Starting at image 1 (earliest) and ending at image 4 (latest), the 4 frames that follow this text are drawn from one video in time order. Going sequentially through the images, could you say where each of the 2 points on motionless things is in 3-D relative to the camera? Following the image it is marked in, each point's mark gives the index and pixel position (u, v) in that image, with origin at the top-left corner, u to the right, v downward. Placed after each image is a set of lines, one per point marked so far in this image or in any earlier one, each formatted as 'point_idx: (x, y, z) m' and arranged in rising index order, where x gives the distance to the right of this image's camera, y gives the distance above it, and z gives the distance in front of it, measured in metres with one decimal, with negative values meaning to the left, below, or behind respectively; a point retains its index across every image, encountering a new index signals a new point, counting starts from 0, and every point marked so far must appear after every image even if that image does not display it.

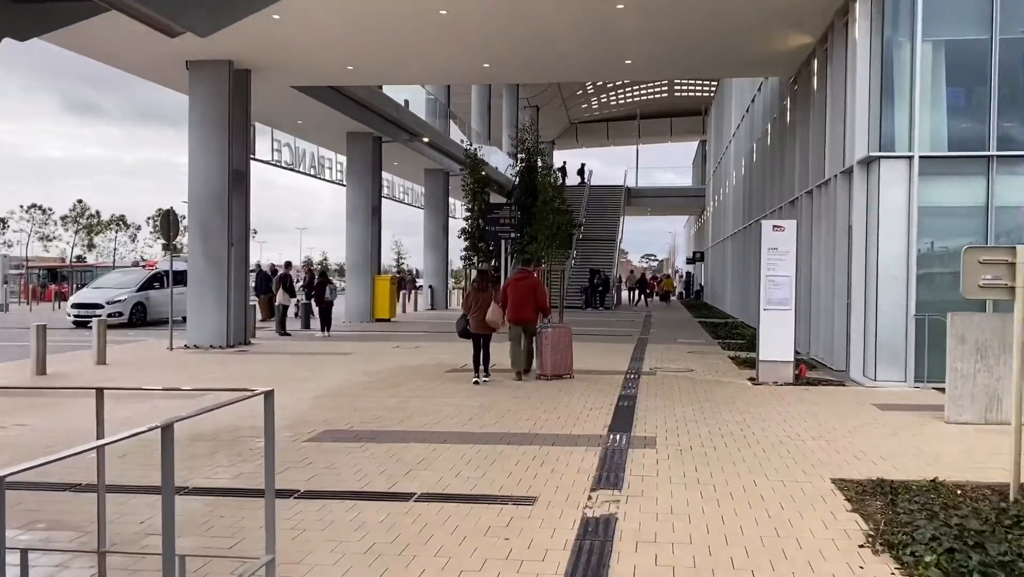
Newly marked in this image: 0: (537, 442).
0: (+0.2, -1.4, +7.6) m
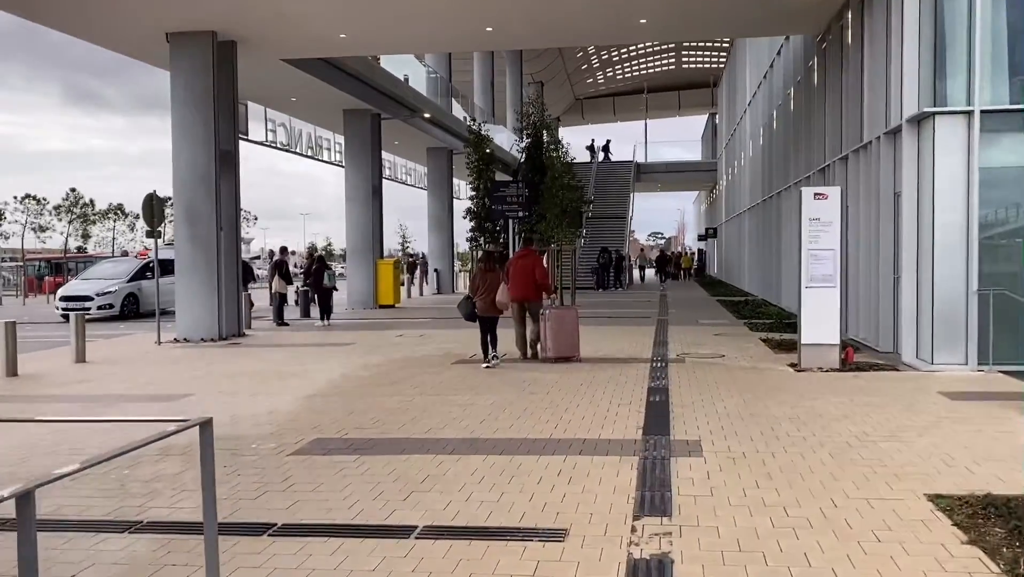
0: (+0.4, -1.2, +6.4) m
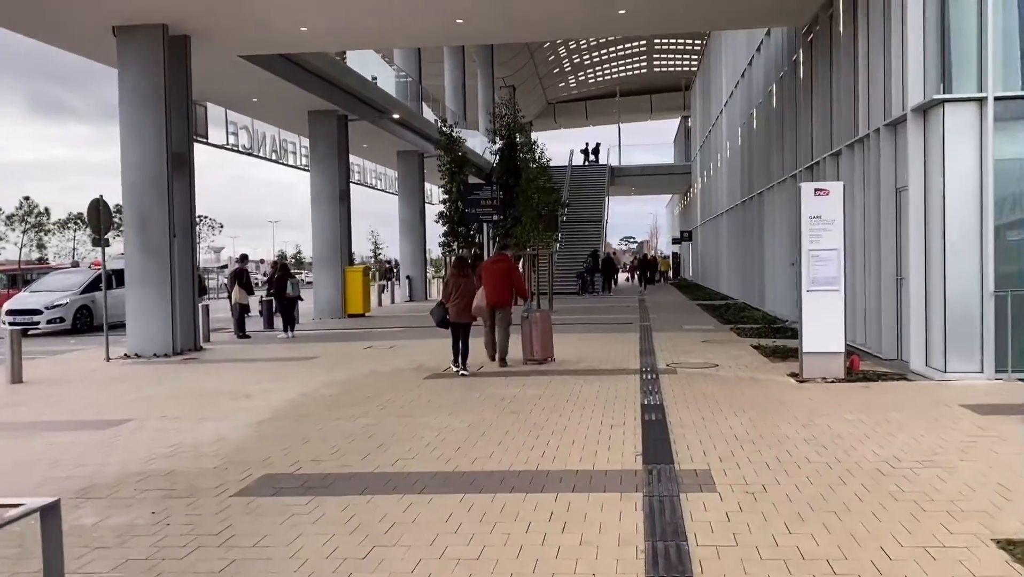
0: (+0.3, -1.3, +5.5) m
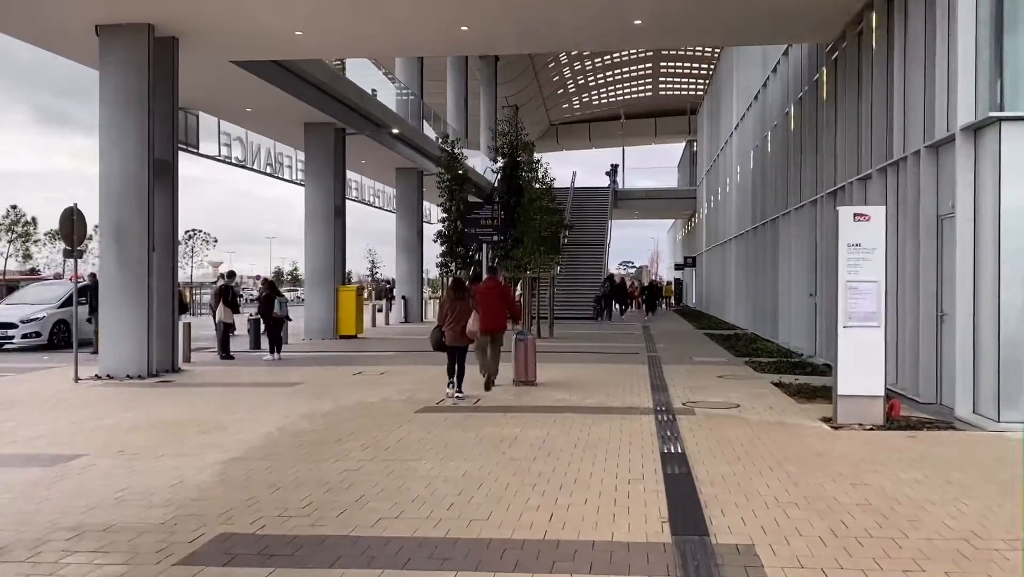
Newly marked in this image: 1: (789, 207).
0: (+0.3, -1.4, +4.5) m
1: (+5.9, +1.7, +18.6) m
